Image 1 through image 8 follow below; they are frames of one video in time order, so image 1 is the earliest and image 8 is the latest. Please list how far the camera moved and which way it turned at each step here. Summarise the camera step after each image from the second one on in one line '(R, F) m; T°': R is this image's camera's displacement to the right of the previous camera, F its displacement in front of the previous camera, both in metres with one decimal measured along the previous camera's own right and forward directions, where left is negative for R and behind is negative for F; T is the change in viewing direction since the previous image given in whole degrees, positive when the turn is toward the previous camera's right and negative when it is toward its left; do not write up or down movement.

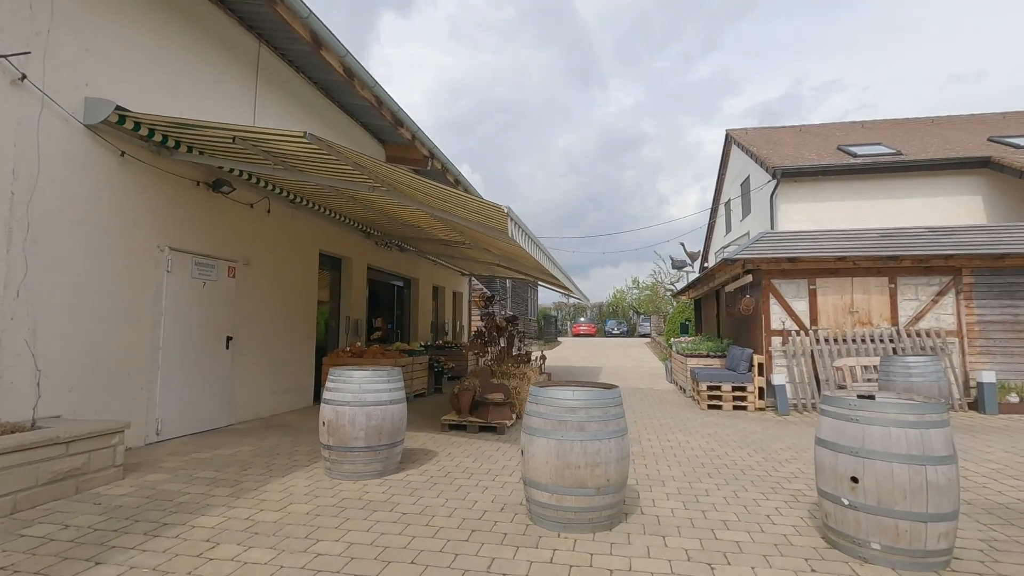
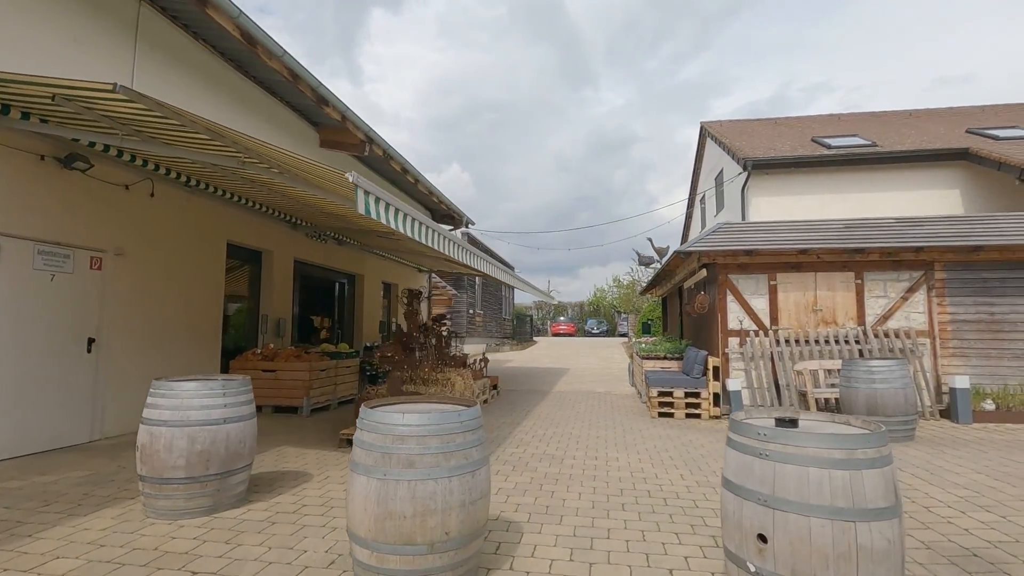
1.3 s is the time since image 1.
(+0.9, +0.9) m; +1°
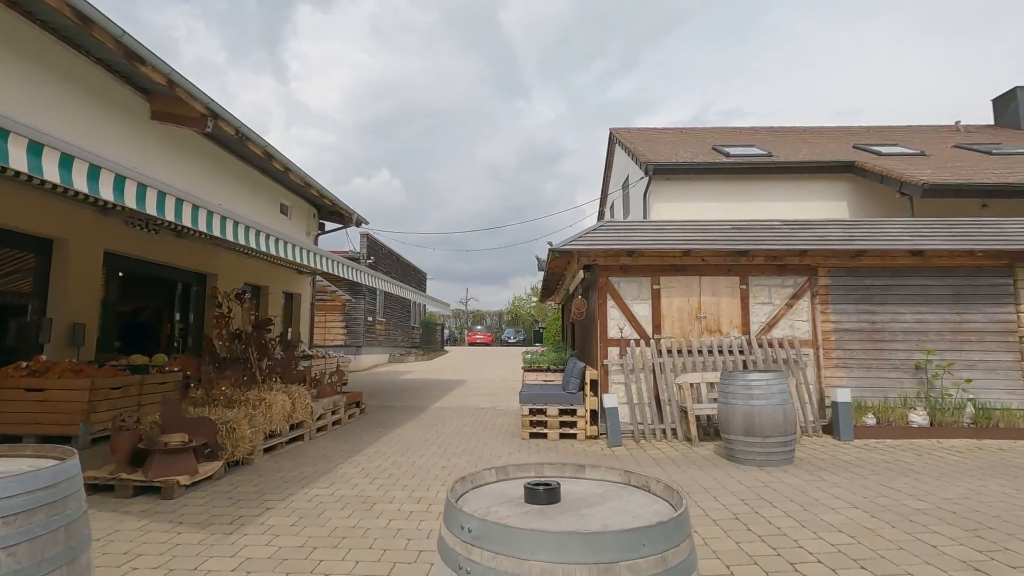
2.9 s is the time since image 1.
(+1.0, +1.1) m; +8°
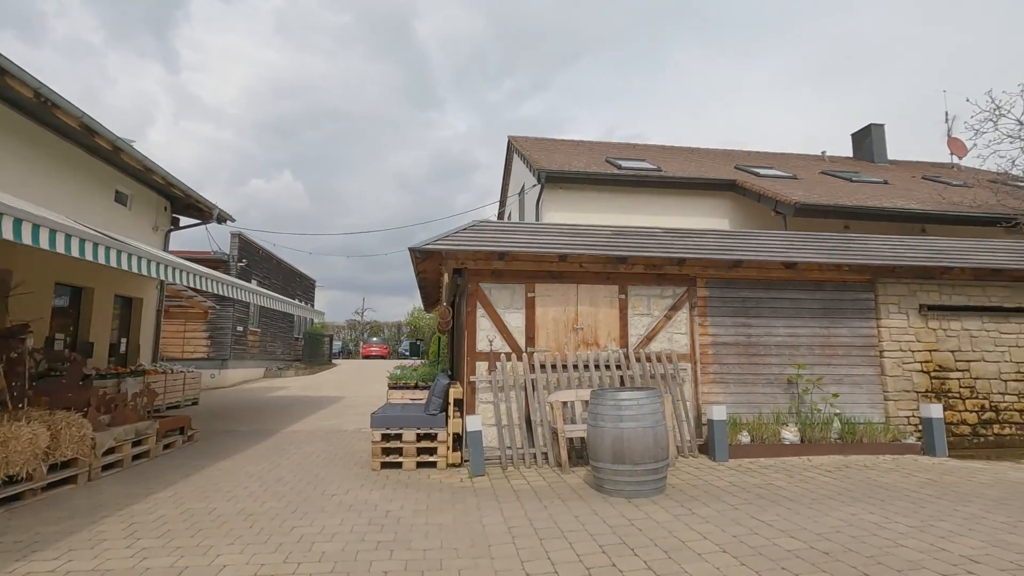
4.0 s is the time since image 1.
(+0.6, +0.8) m; +10°
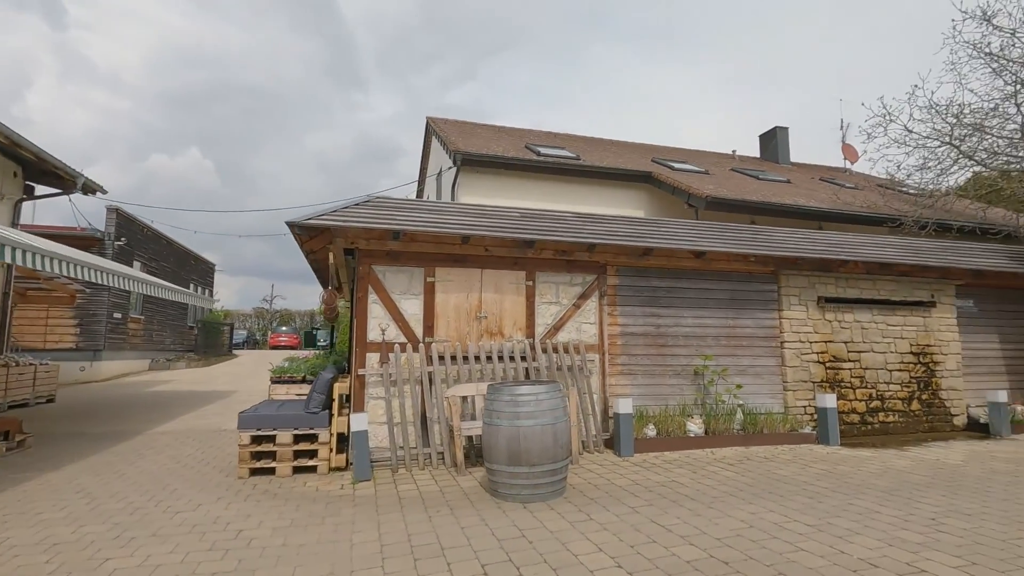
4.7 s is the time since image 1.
(+0.3, +0.5) m; +8°
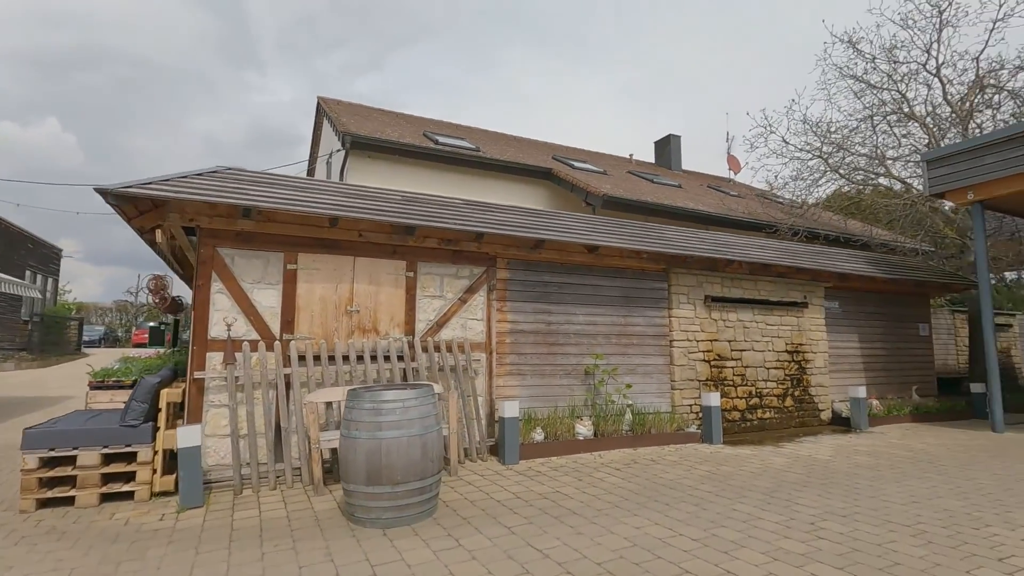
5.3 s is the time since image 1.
(+0.3, +0.5) m; +10°
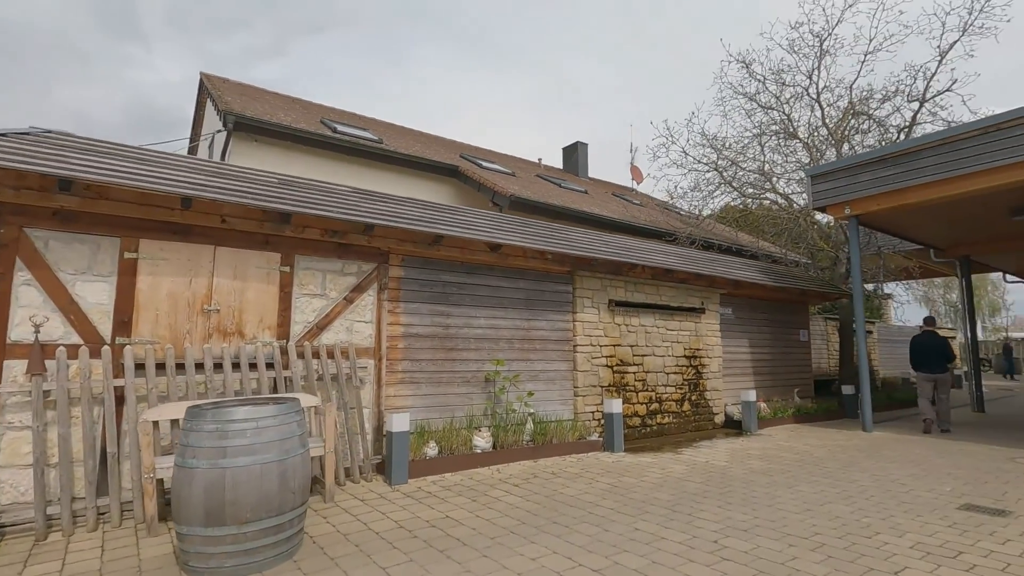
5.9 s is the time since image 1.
(+0.1, +0.5) m; +10°
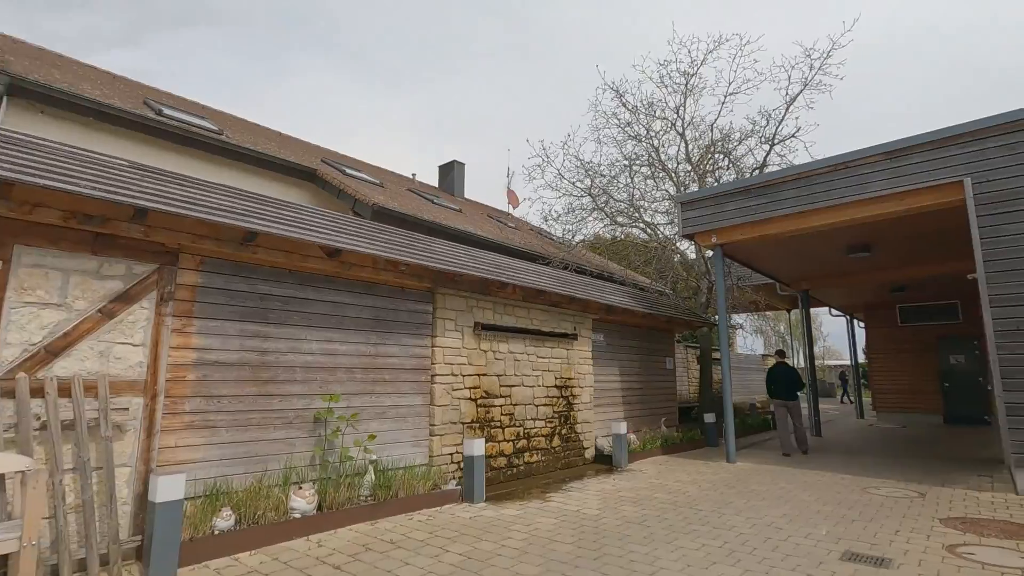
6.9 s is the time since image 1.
(+0.3, +1.0) m; +13°
